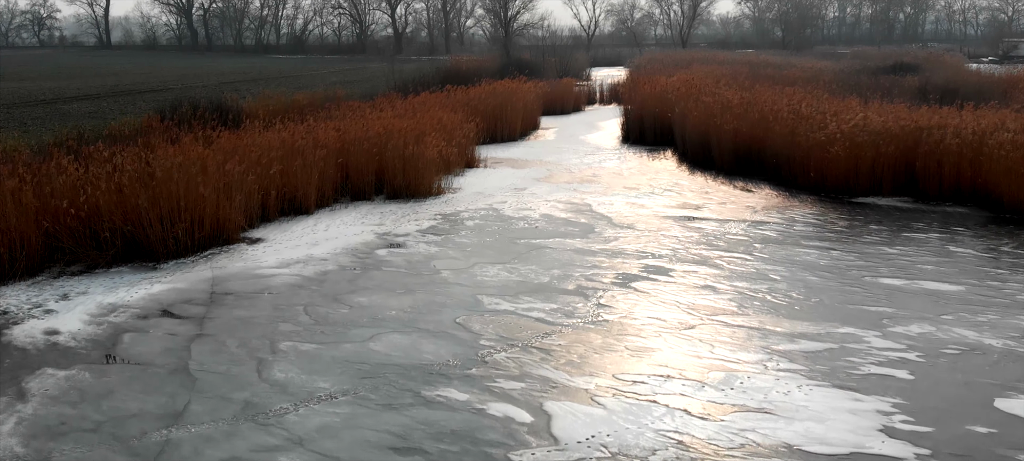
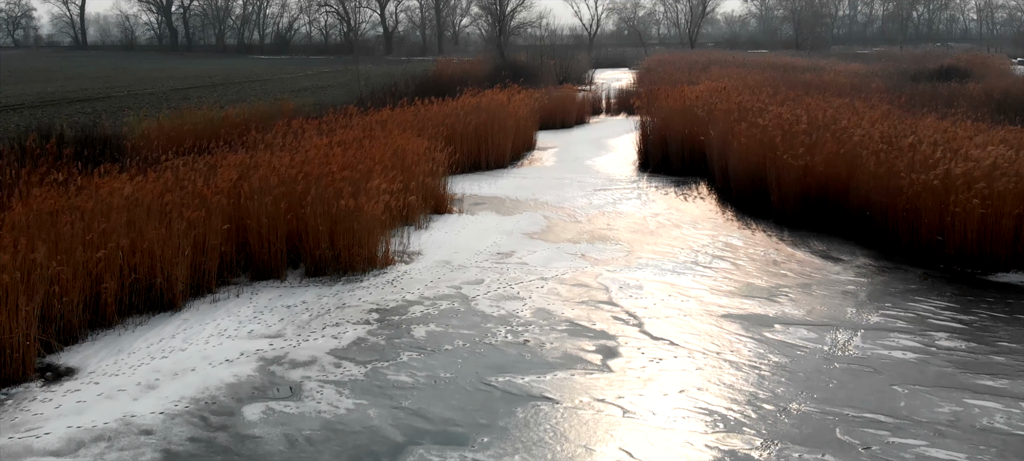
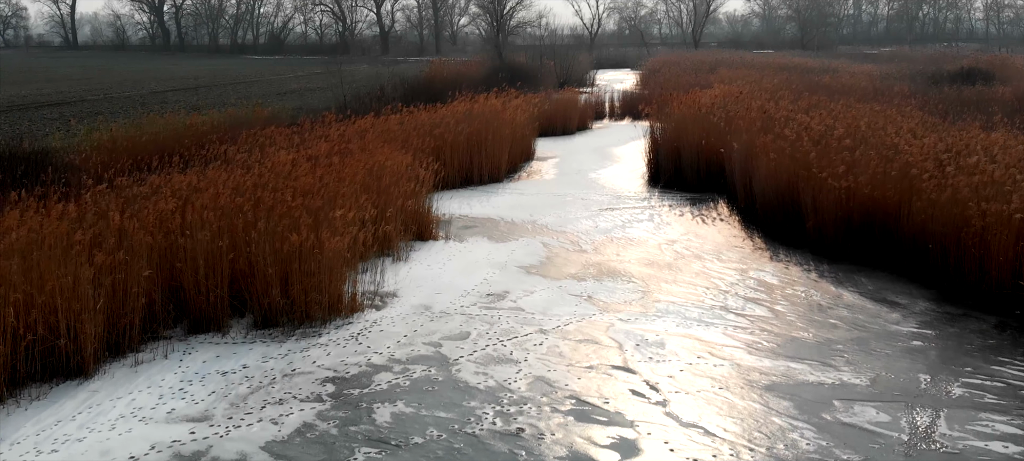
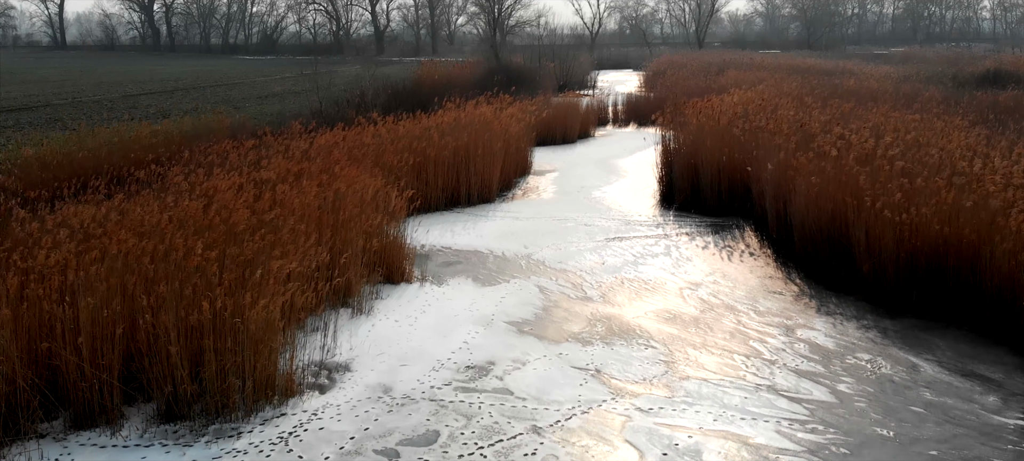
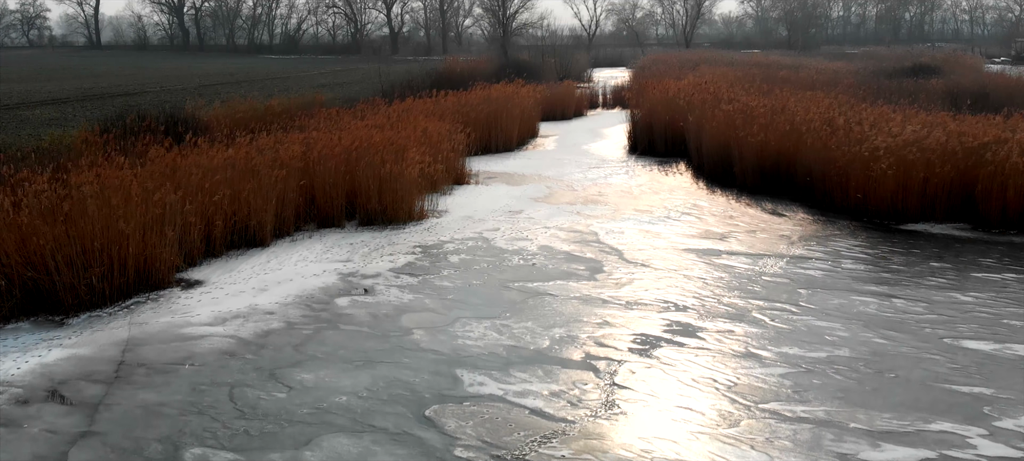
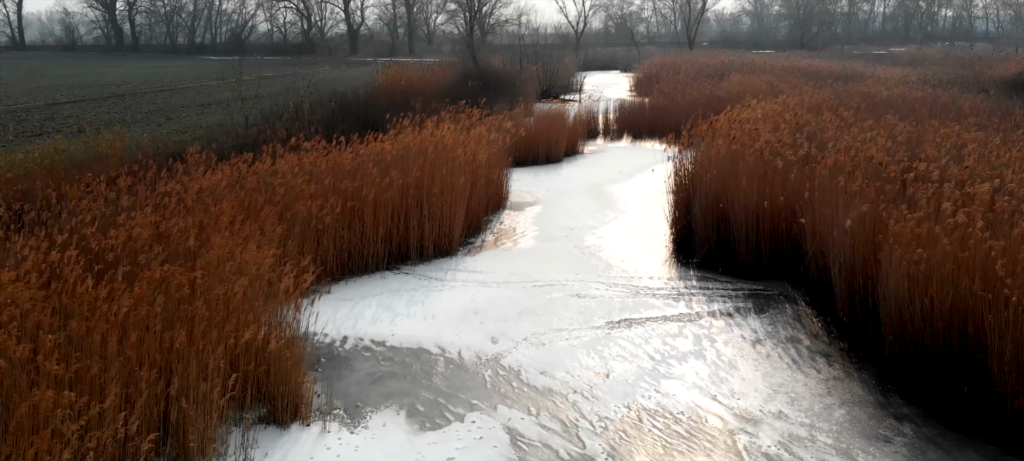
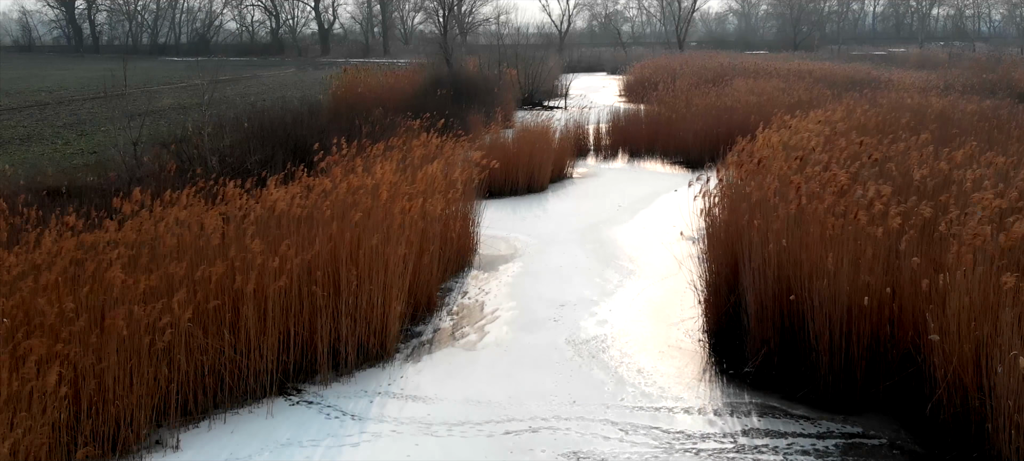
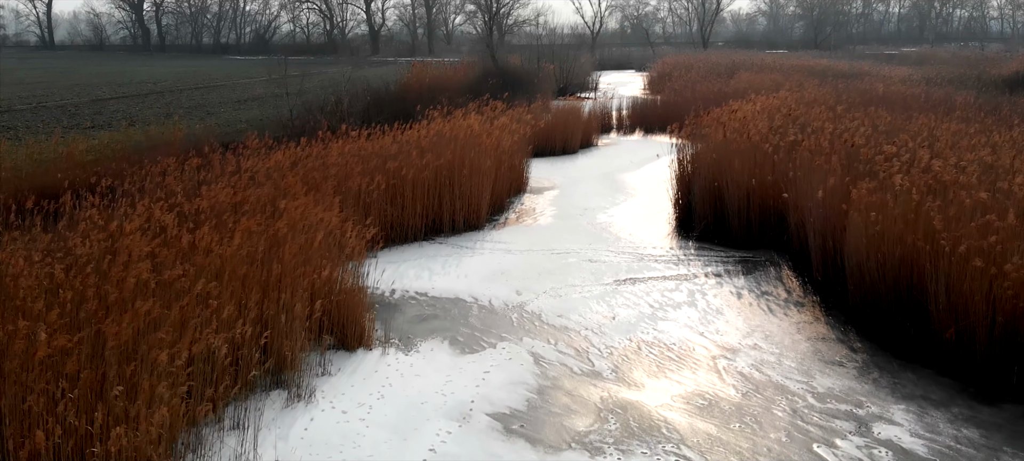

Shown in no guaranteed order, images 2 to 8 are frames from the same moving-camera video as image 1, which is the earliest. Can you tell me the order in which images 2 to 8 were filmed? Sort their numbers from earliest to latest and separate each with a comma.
5, 2, 3, 4, 8, 6, 7
